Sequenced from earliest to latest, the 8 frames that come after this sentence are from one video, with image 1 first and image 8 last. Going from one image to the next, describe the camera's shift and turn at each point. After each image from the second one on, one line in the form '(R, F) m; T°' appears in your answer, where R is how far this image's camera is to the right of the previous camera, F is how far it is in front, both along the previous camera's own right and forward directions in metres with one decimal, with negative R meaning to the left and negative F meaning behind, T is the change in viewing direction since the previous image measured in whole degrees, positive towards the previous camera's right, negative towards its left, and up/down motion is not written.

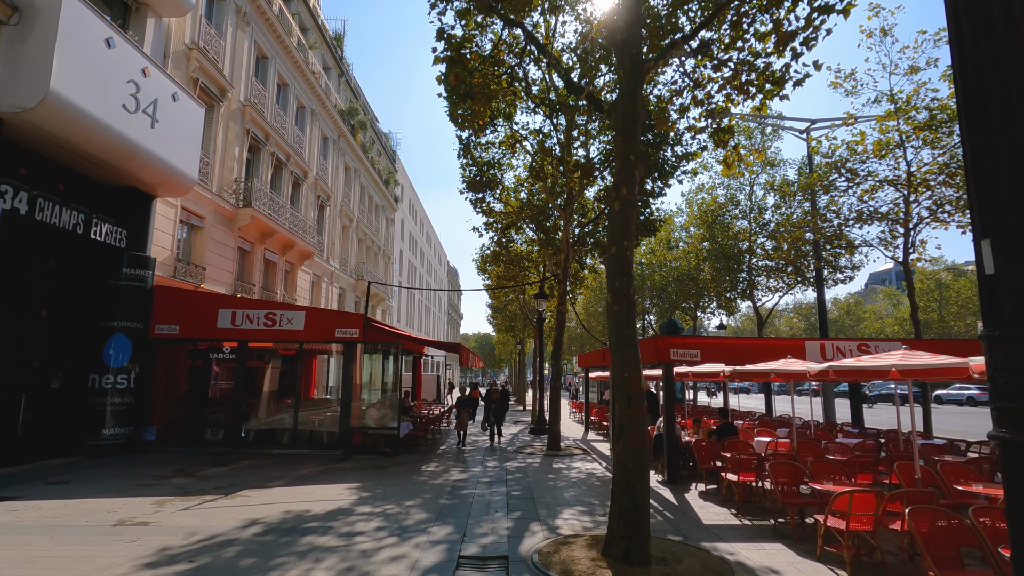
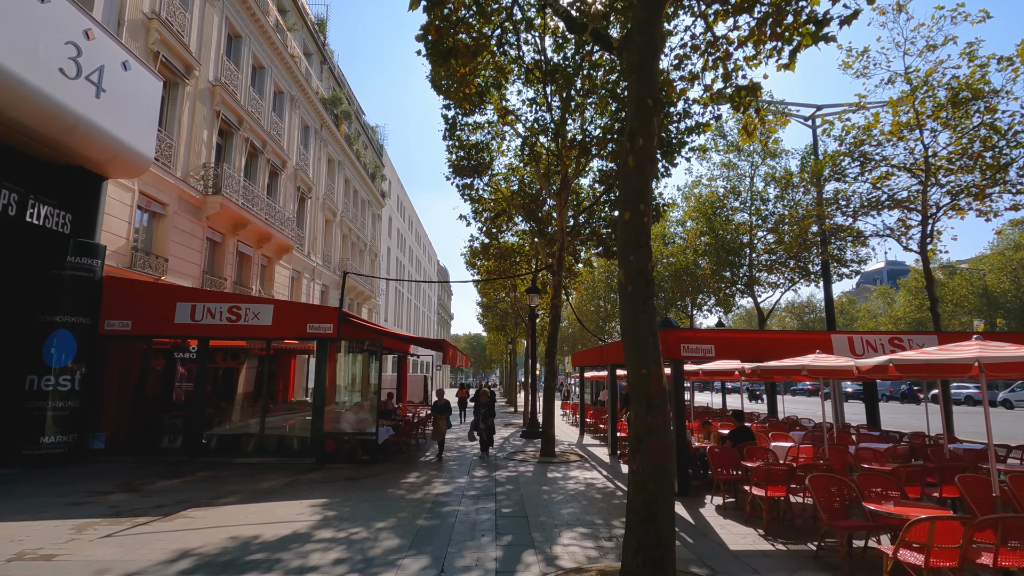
(0.0, +1.2) m; +1°
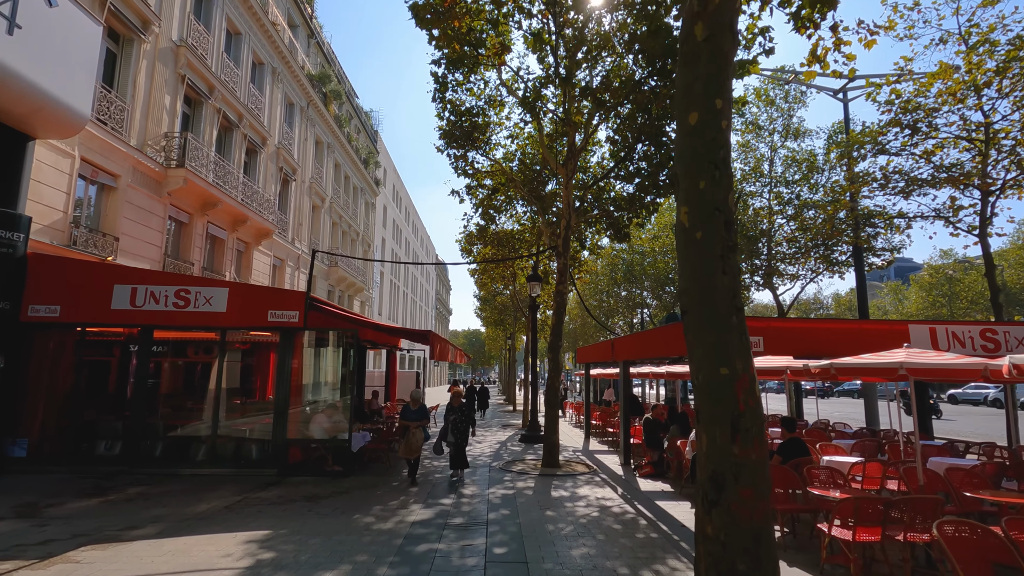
(0.0, +1.8) m; 0°
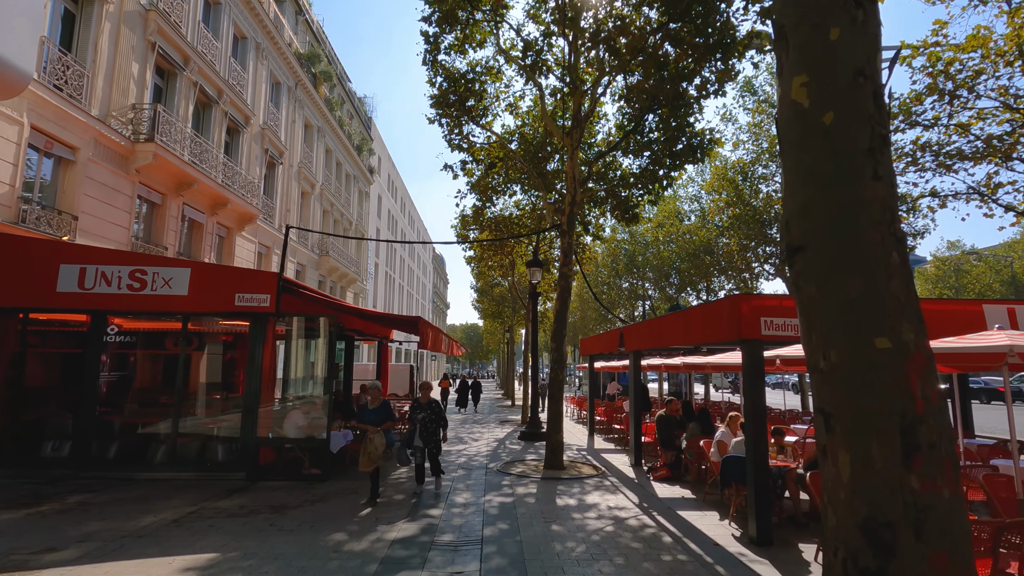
(0.0, +1.2) m; 0°
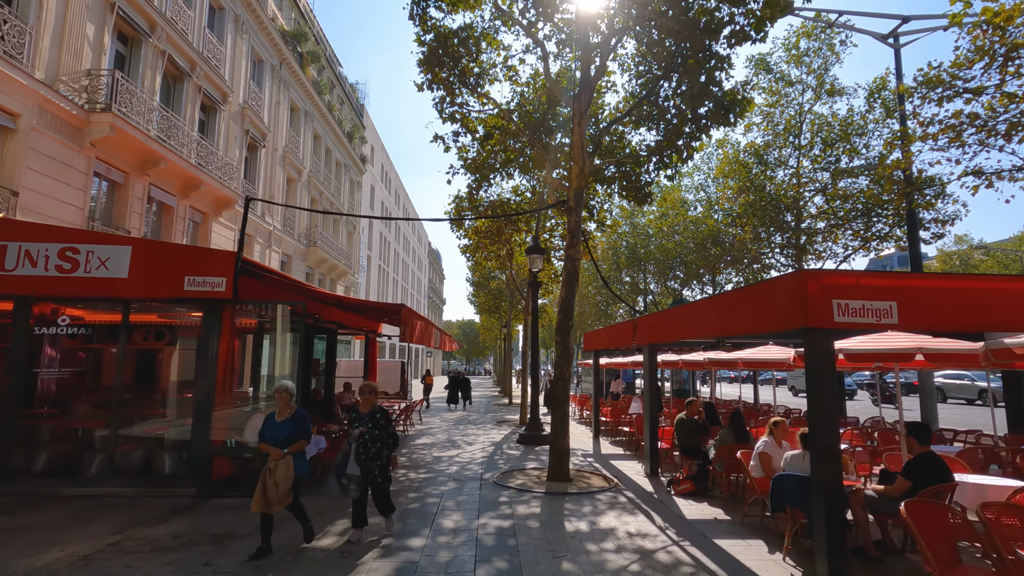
(0.0, +1.4) m; 0°
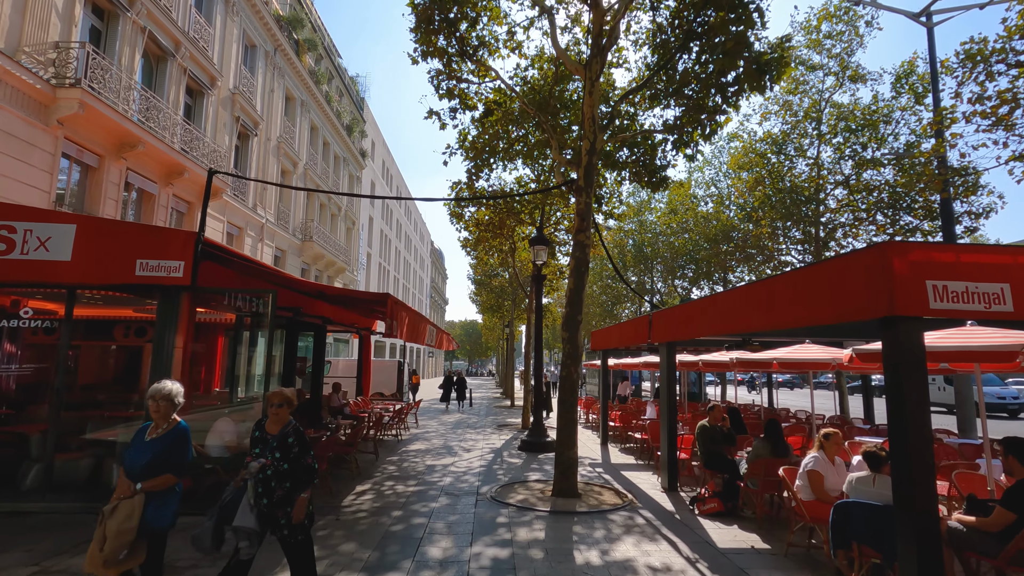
(0.0, +1.0) m; 0°
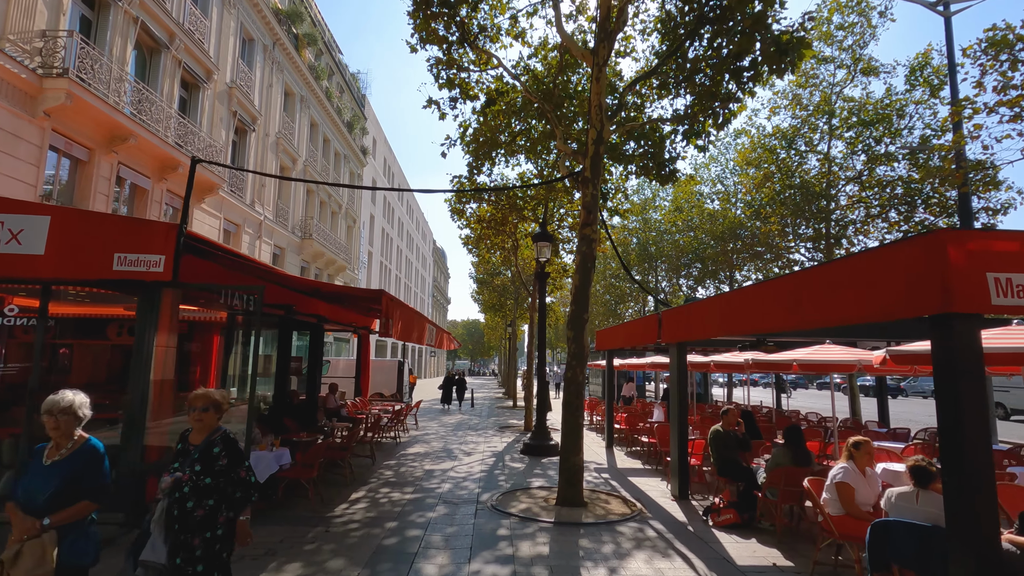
(0.0, +0.4) m; 0°
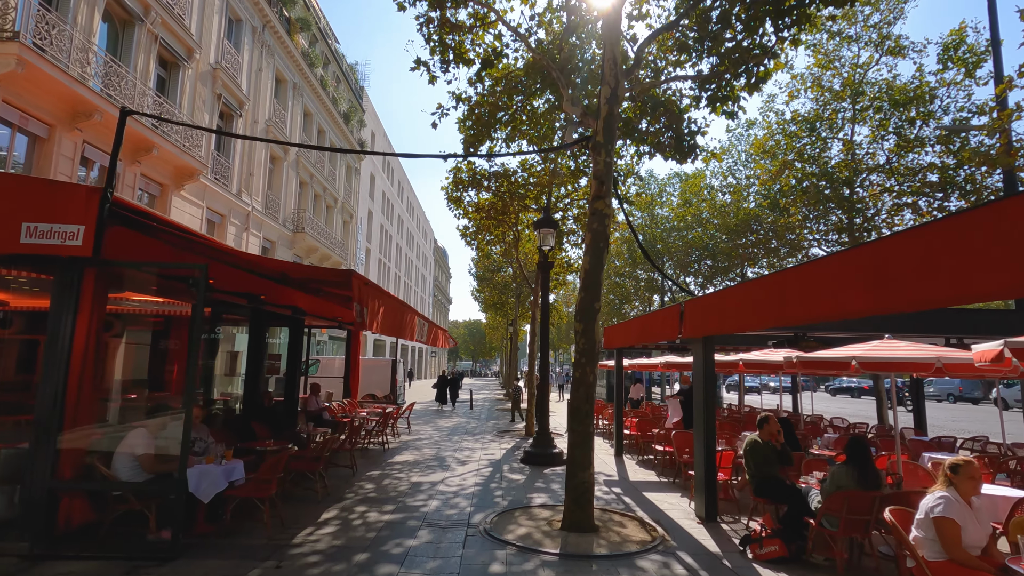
(0.0, +1.2) m; 0°
